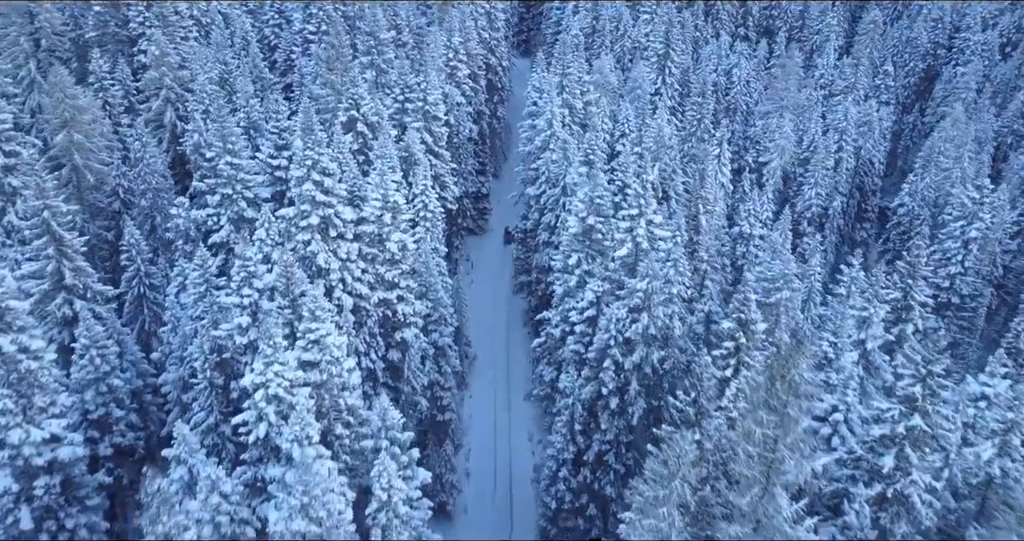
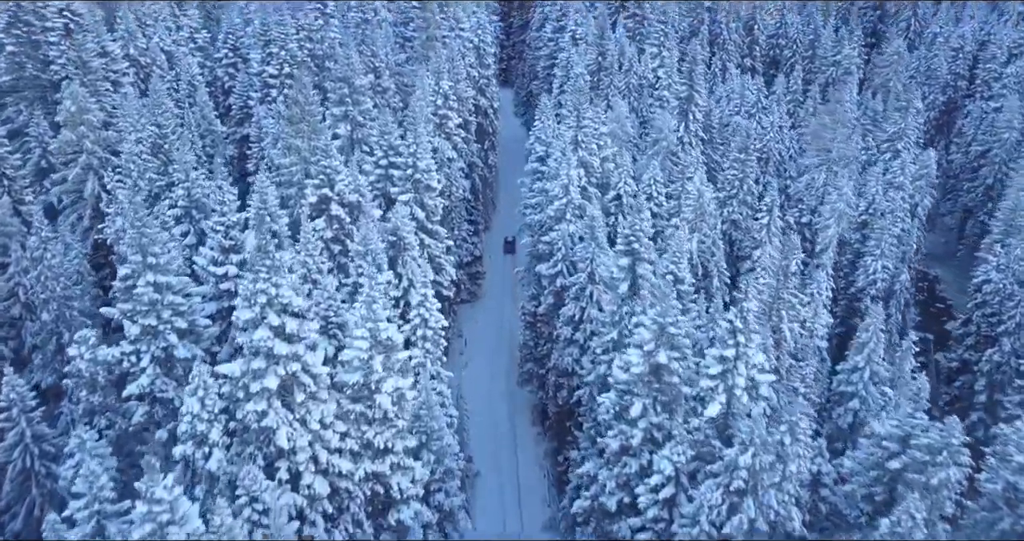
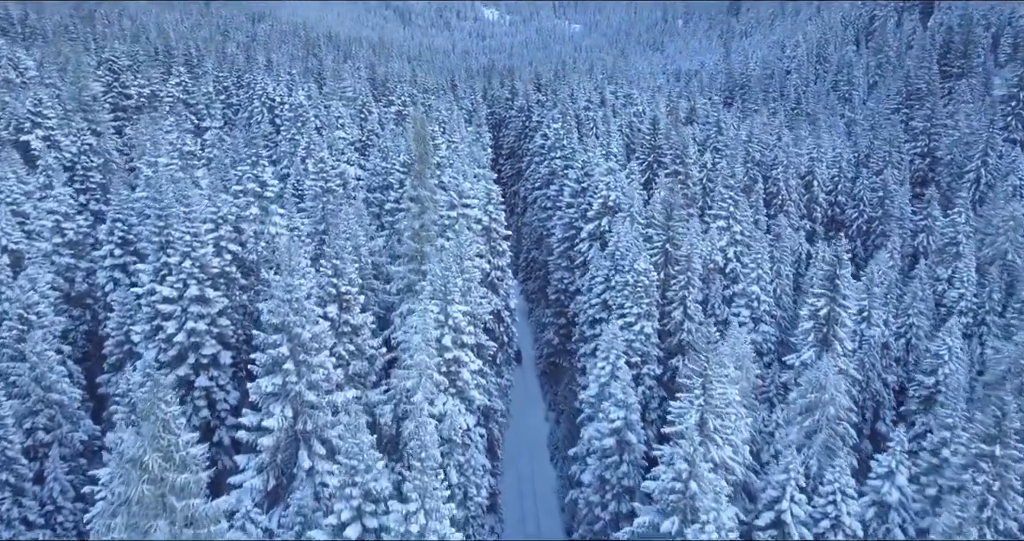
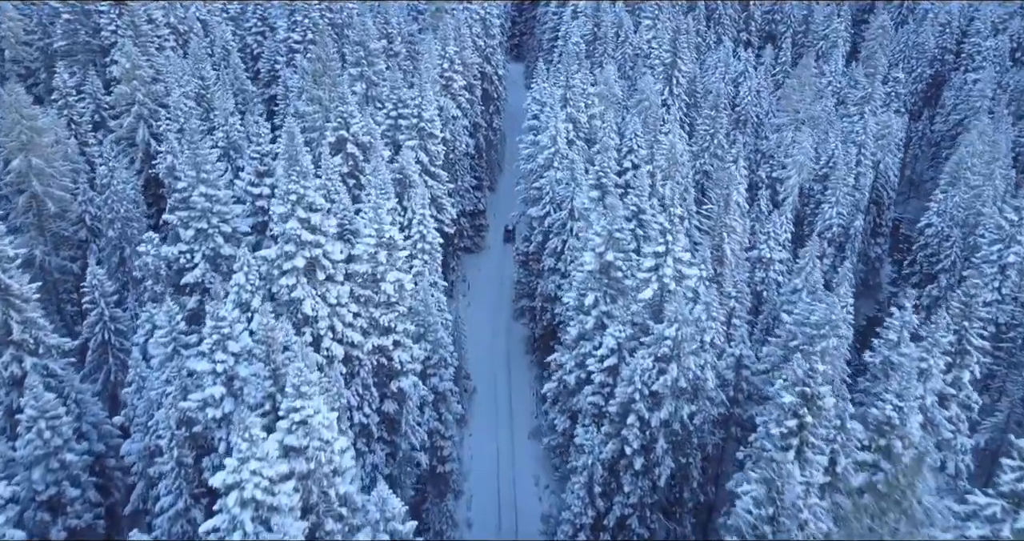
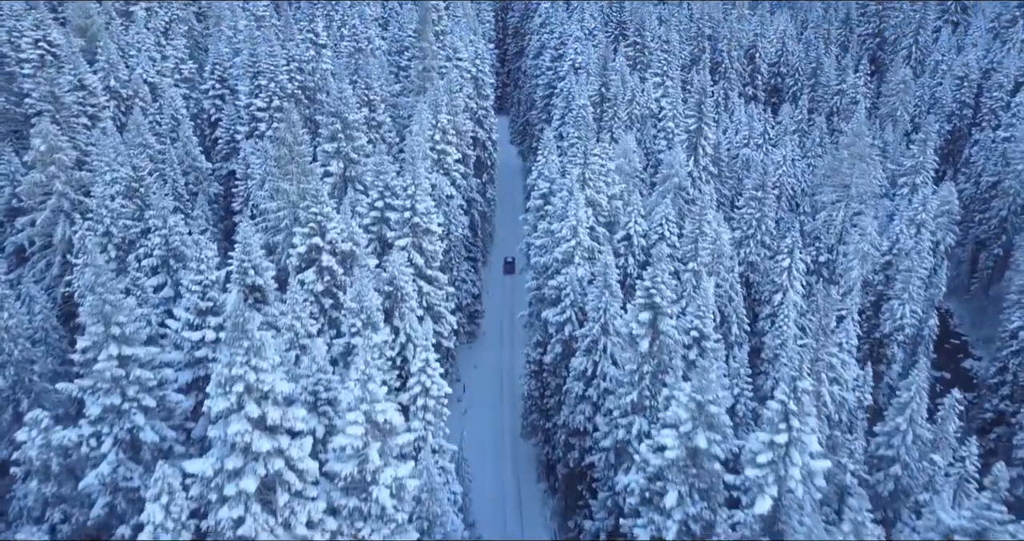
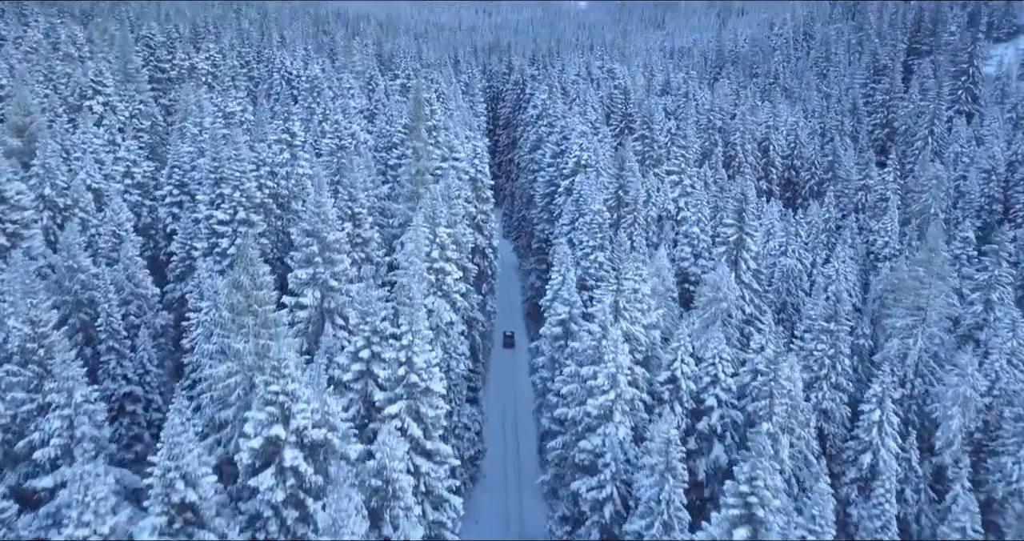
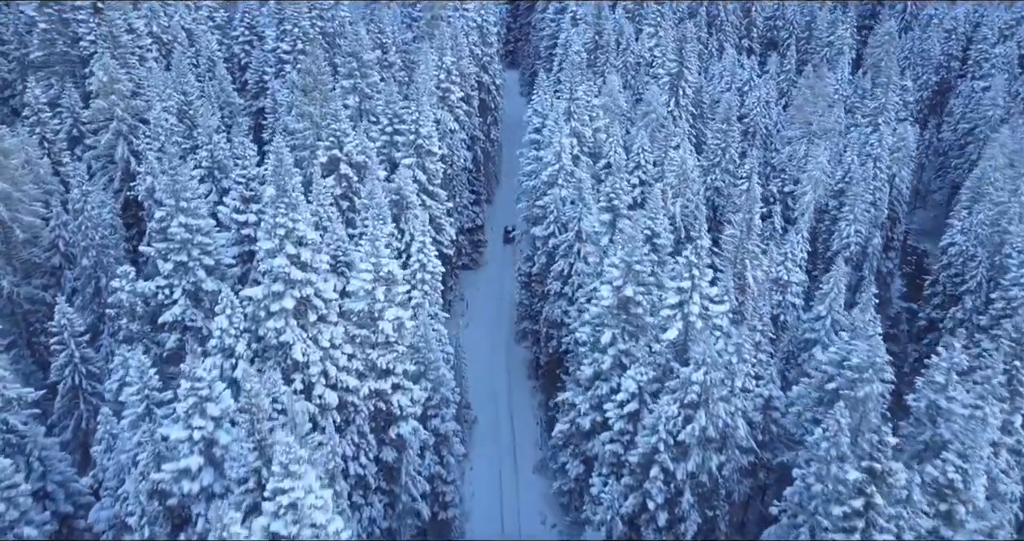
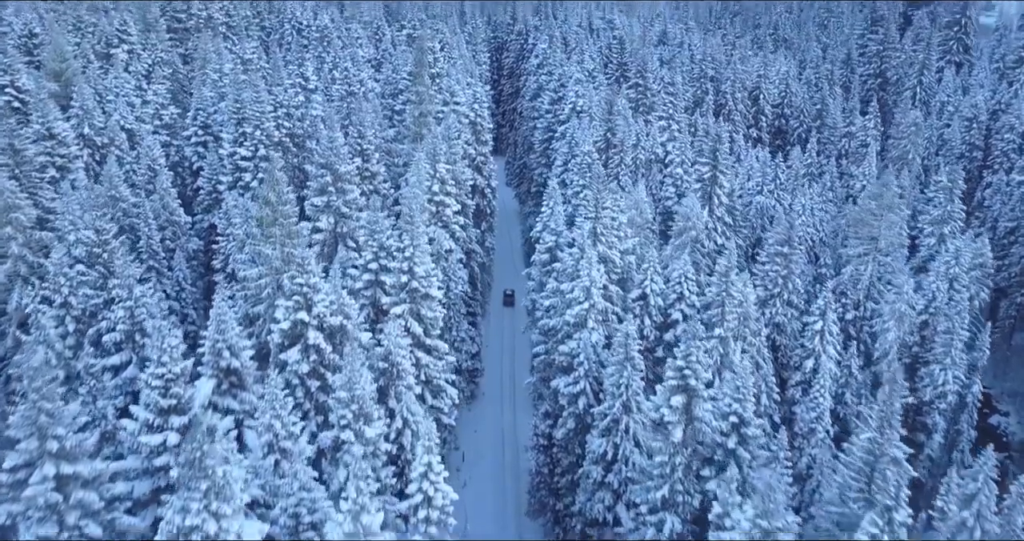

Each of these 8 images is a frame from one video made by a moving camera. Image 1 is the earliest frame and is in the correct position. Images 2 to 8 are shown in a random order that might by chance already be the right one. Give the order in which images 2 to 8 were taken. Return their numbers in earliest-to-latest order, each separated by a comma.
4, 7, 2, 5, 8, 6, 3
